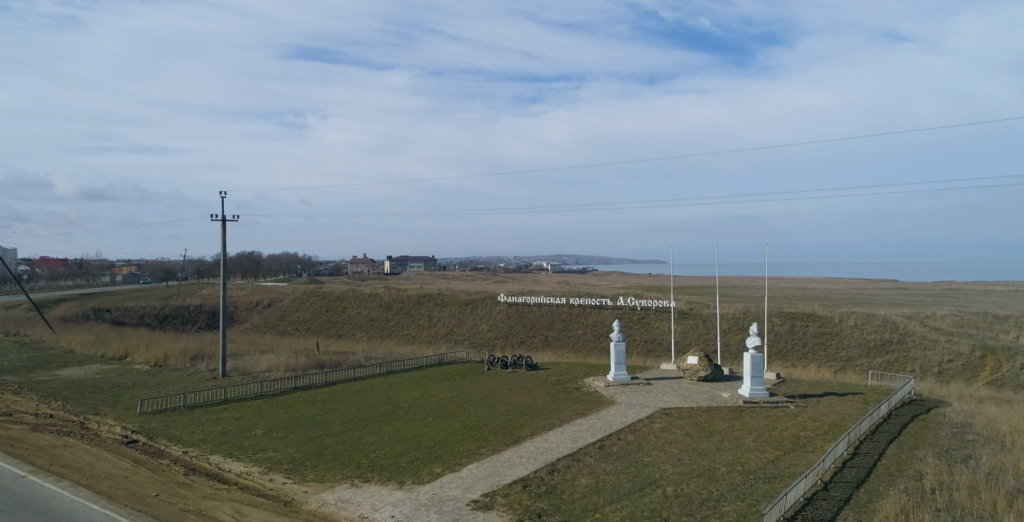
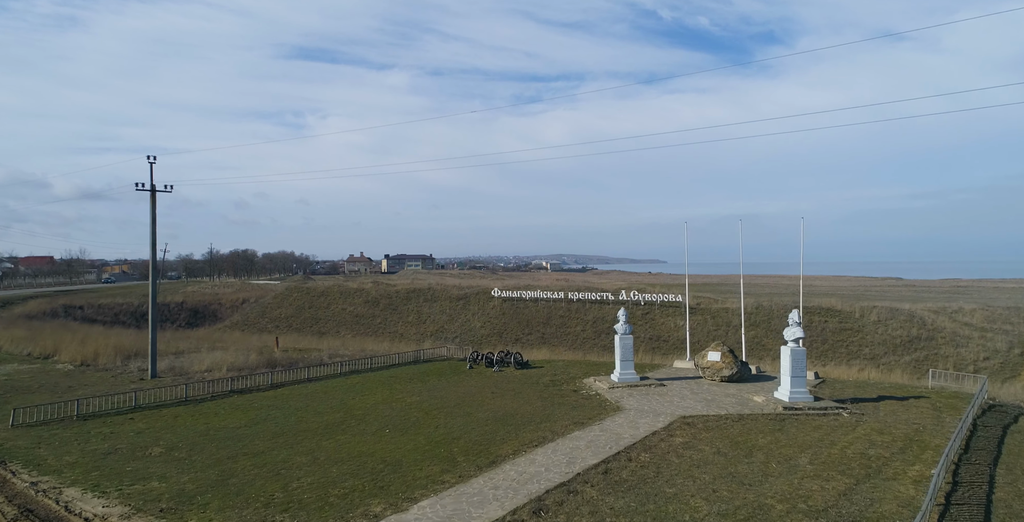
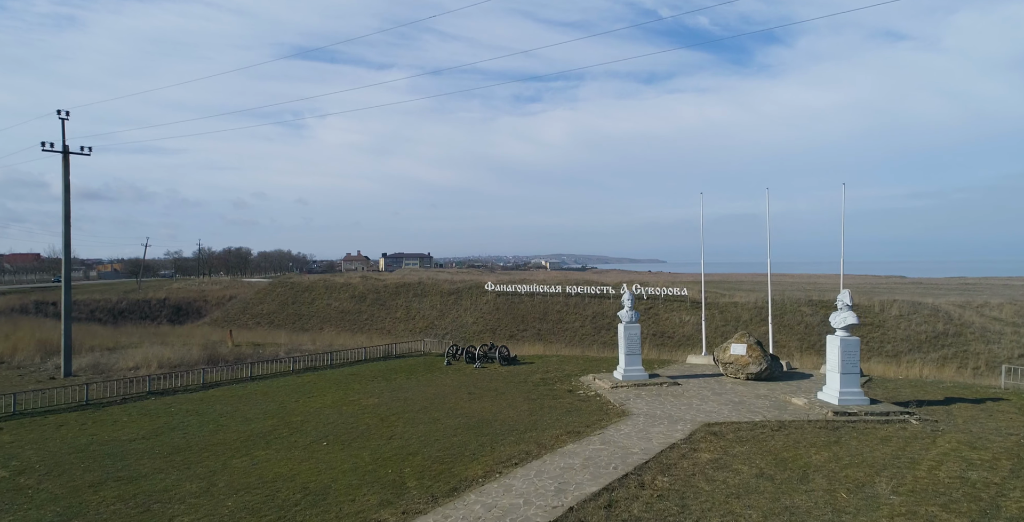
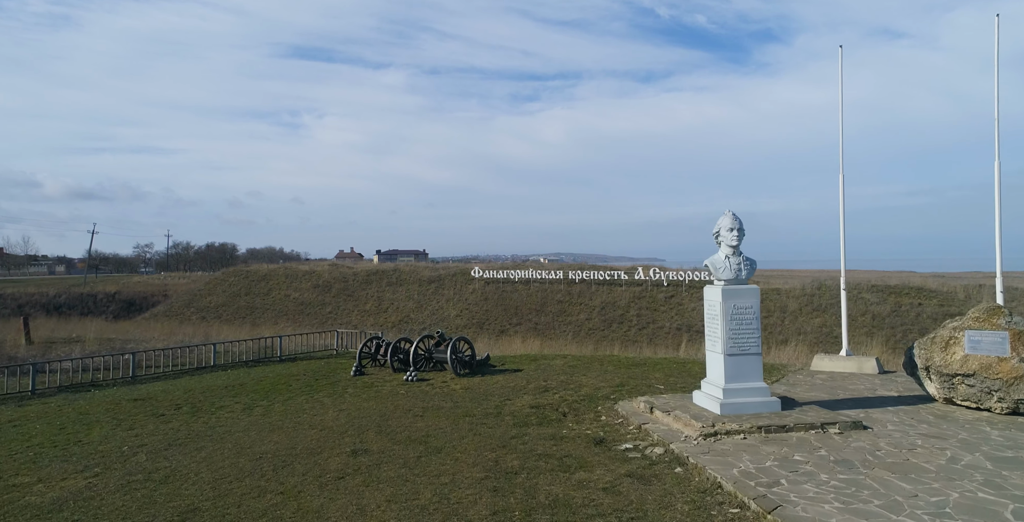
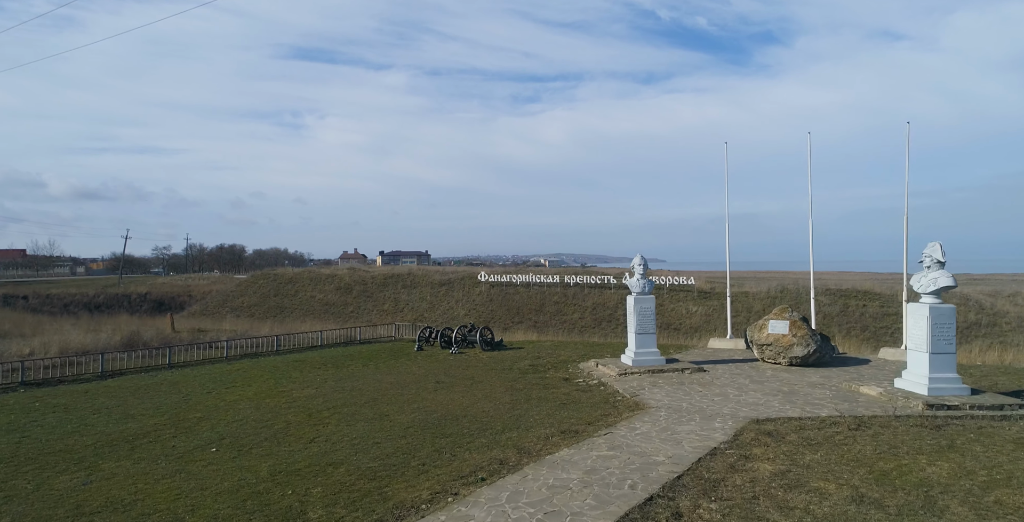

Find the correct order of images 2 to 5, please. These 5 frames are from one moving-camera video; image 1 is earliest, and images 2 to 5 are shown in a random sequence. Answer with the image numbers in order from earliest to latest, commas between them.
2, 3, 5, 4
